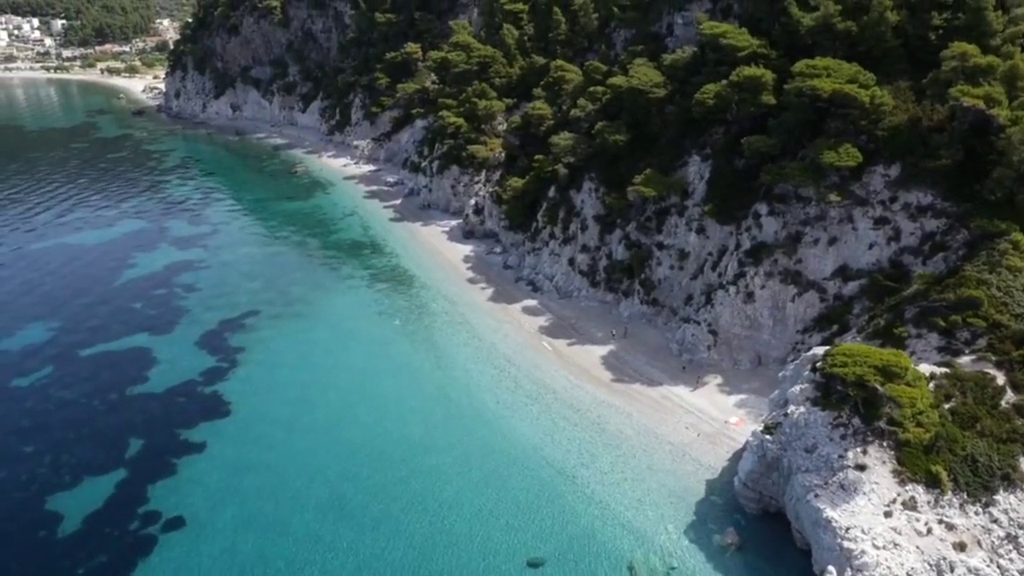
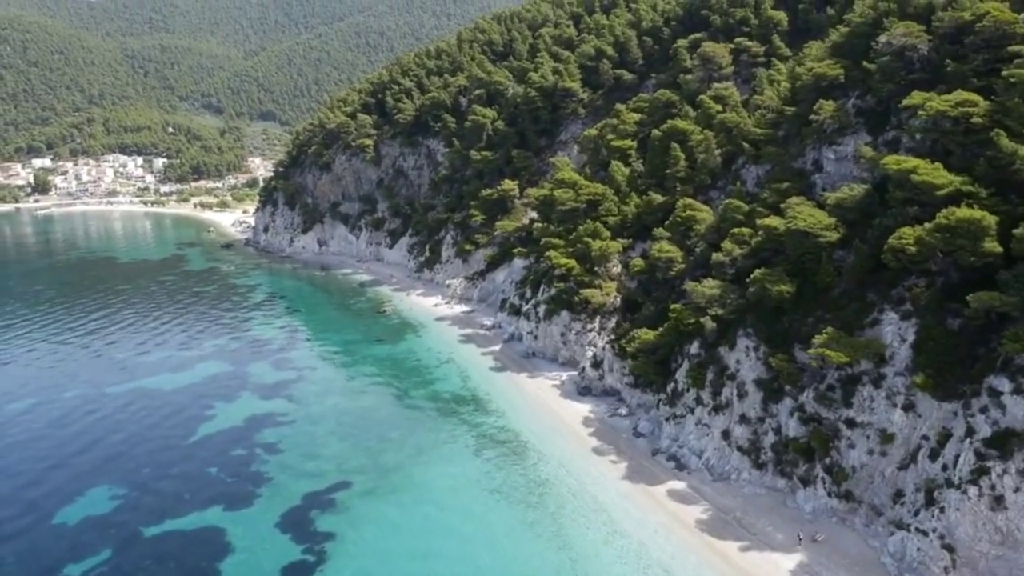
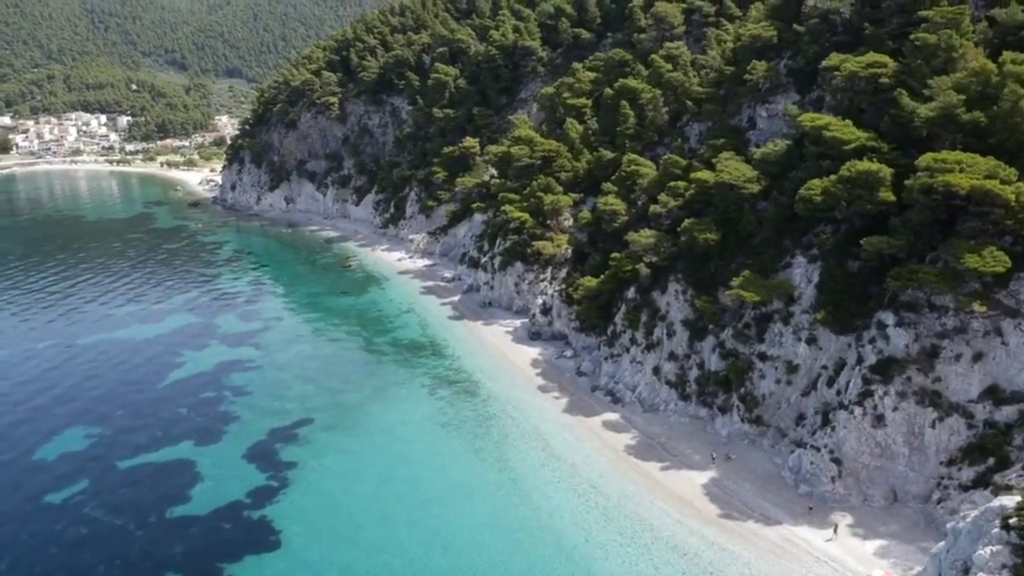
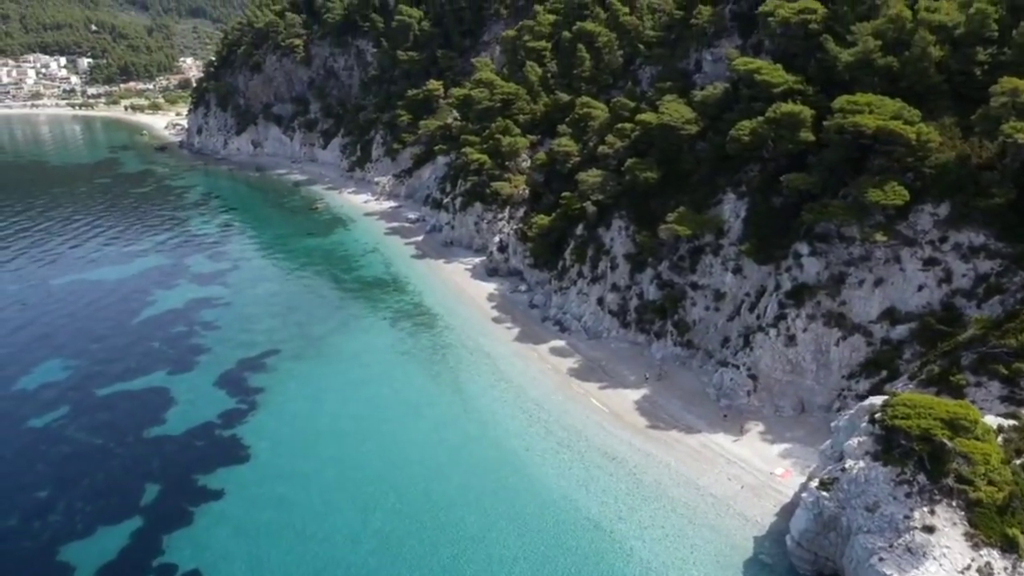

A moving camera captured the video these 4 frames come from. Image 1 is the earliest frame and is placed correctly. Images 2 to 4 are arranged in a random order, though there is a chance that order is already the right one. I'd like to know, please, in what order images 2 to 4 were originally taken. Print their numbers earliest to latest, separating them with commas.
4, 3, 2
